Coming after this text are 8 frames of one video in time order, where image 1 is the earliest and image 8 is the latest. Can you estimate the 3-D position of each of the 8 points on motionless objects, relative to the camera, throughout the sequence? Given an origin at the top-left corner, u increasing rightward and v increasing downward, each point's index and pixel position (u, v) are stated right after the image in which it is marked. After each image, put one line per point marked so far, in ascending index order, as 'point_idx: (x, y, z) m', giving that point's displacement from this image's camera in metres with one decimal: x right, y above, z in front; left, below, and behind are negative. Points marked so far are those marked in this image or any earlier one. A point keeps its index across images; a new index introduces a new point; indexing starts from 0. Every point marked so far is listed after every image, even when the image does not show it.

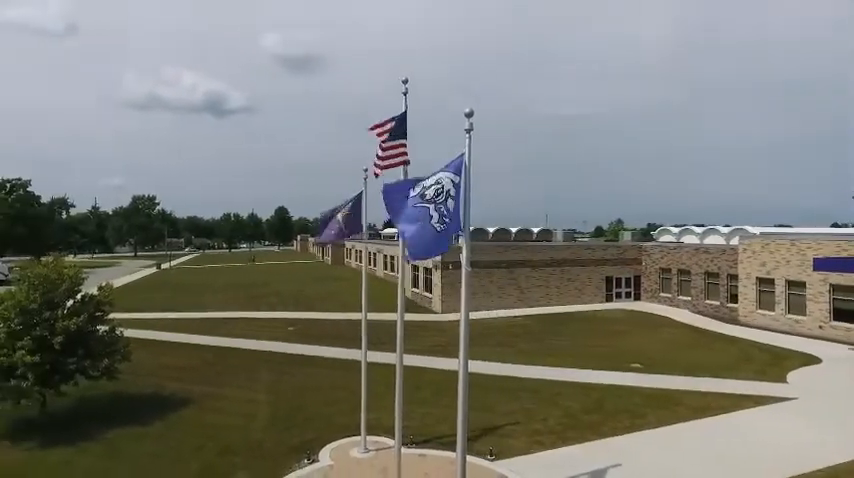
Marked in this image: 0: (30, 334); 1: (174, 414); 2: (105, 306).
0: (-10.8, -2.6, +14.4) m
1: (-7.7, -5.3, +15.9) m
2: (-9.7, -2.0, +15.9) m
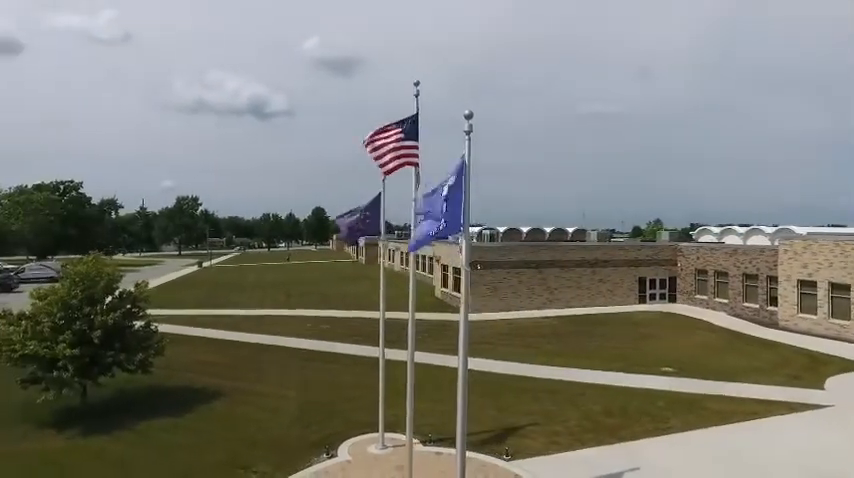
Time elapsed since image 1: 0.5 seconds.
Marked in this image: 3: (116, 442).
0: (-10.3, -2.6, +15.2) m
1: (-7.1, -5.3, +16.6) m
2: (-9.1, -2.0, +16.7) m
3: (-8.4, -5.5, +14.1) m
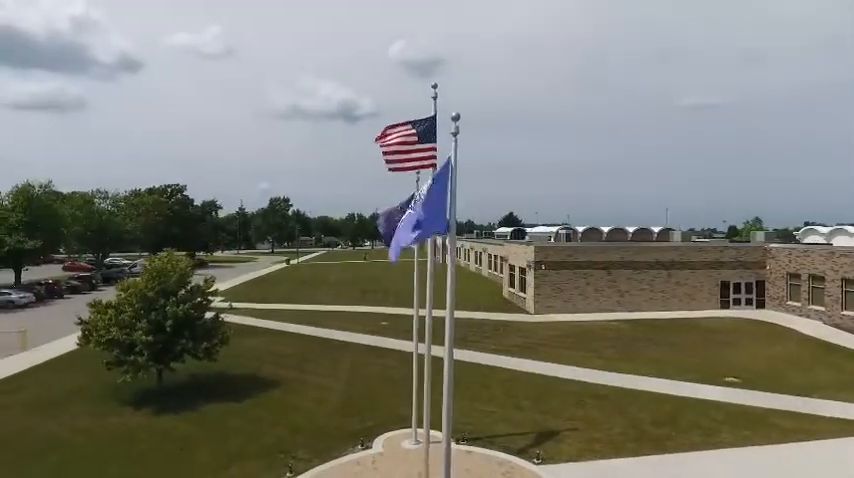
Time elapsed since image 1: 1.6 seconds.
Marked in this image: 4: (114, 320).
0: (-9.0, -2.5, +17.0) m
1: (-5.6, -5.2, +17.8) m
2: (-7.5, -1.9, +18.2) m
3: (-7.3, -5.4, +15.6) m
4: (-10.1, -2.6, +16.9) m
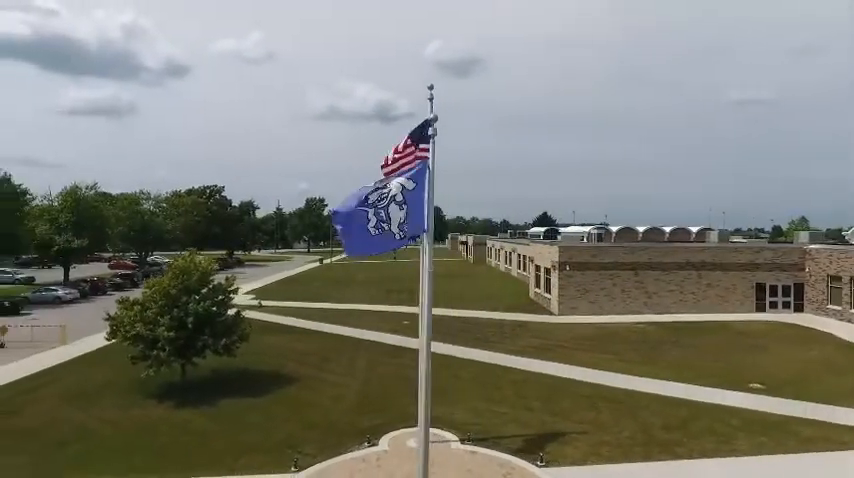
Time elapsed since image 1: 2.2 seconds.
0: (-8.6, -2.5, +17.6) m
1: (-5.2, -5.2, +18.2) m
2: (-7.1, -1.9, +18.8) m
3: (-7.0, -5.4, +16.1) m
4: (-9.7, -2.6, +17.6) m
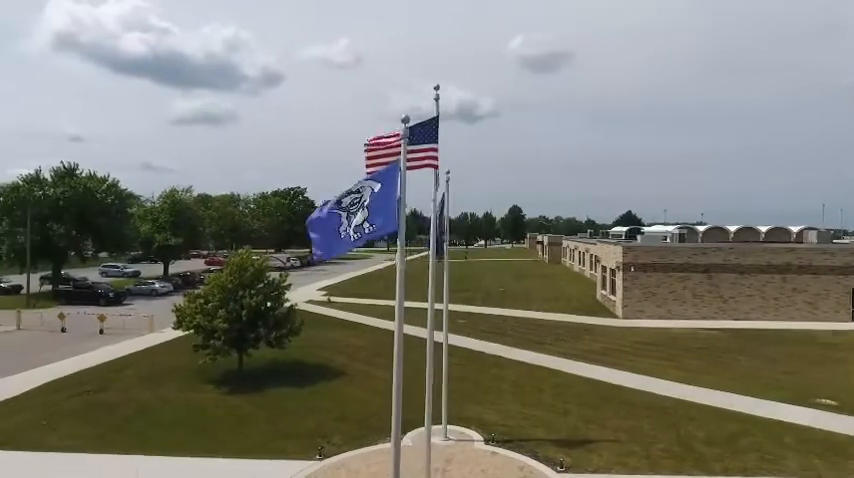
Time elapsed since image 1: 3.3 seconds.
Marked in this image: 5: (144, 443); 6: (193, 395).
0: (-7.2, -2.4, +19.0) m
1: (-3.8, -5.2, +19.0) m
2: (-5.5, -1.9, +19.9) m
3: (-5.9, -5.3, +17.3) m
4: (-8.3, -2.5, +19.2) m
5: (-7.8, -5.6, +14.4) m
6: (-8.0, -5.4, +18.1) m
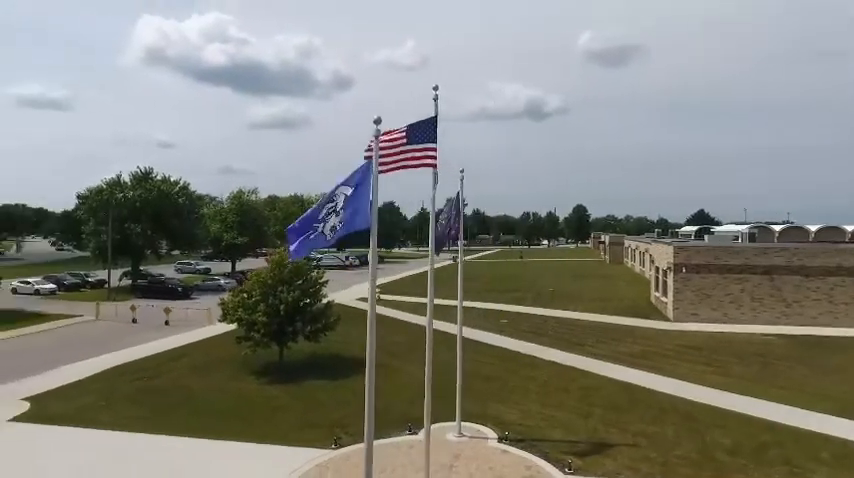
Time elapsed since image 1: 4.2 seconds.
0: (-6.1, -2.4, +20.1) m
1: (-2.7, -5.1, +19.7) m
2: (-4.3, -1.8, +20.7) m
3: (-5.0, -5.3, +18.2) m
4: (-7.2, -2.4, +20.3) m
5: (-7.3, -5.5, +15.5) m
6: (-7.0, -5.3, +19.3) m
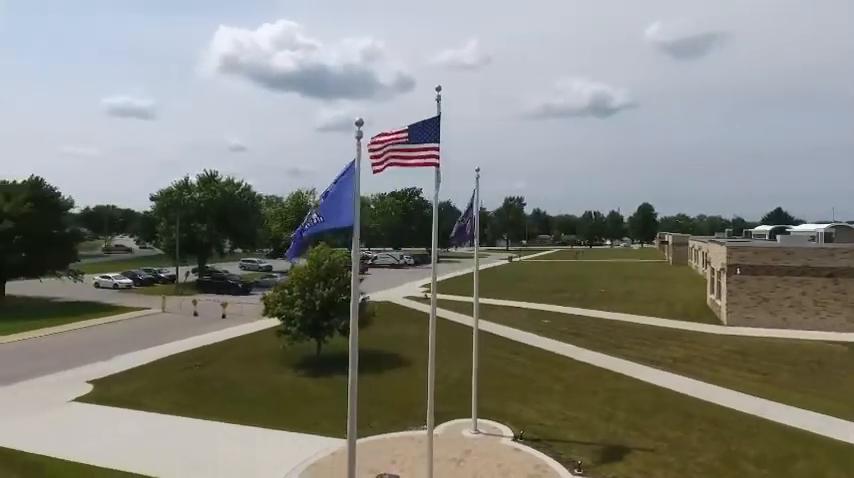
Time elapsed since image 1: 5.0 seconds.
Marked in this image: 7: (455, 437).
0: (-4.9, -2.3, +20.9) m
1: (-1.5, -5.1, +20.1) m
2: (-3.0, -1.8, +21.4) m
3: (-4.0, -5.2, +18.9) m
4: (-5.9, -2.4, +21.4) m
5: (-6.6, -5.5, +16.6) m
6: (-5.9, -5.2, +20.3) m
7: (+0.7, -5.1, +13.6) m
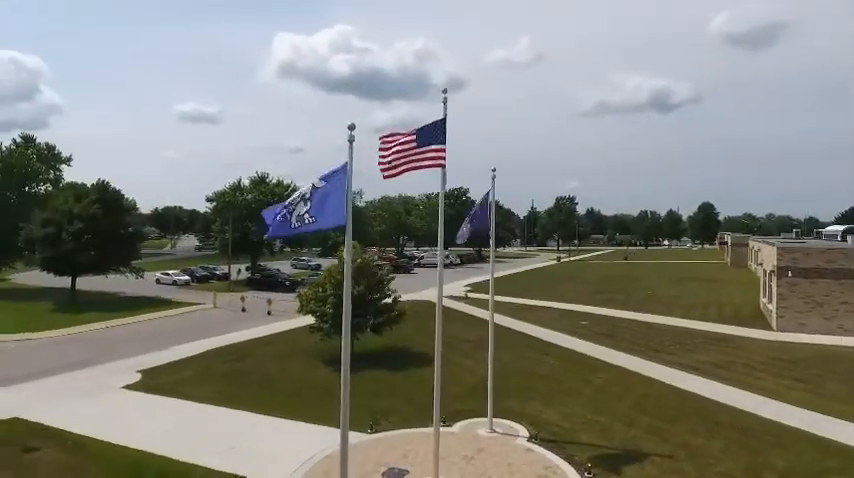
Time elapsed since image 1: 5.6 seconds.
0: (-3.7, -2.3, +21.6) m
1: (-0.5, -5.1, +20.5) m
2: (-1.8, -1.7, +21.9) m
3: (-3.1, -5.2, +19.5) m
4: (-4.7, -2.3, +22.1) m
5: (-5.9, -5.4, +17.4) m
6: (-4.8, -5.2, +21.0) m
7: (+1.1, -5.1, +13.7) m
